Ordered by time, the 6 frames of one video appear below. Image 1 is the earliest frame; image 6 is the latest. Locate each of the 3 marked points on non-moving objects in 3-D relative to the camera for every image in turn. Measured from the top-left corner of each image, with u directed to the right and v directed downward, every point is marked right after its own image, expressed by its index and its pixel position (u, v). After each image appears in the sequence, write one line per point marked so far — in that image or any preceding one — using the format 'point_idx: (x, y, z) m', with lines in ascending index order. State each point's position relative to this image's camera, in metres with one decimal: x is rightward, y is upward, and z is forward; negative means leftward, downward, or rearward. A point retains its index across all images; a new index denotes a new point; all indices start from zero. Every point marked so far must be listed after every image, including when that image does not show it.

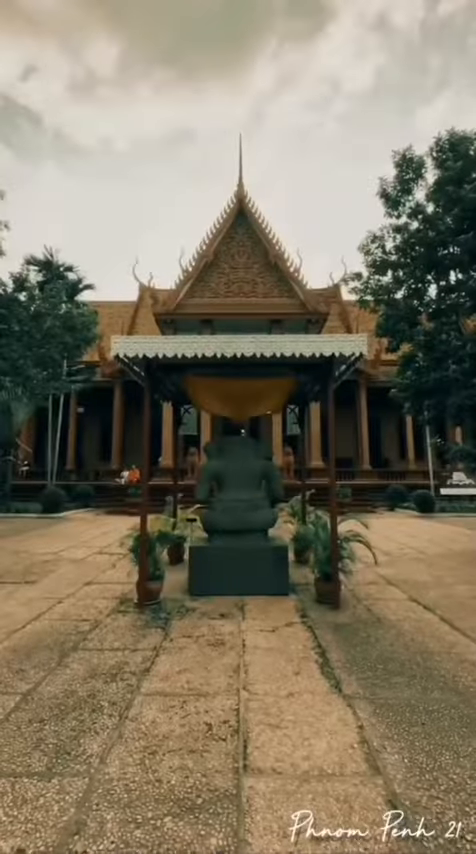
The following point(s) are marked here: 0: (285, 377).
0: (+0.6, +0.6, +6.5) m
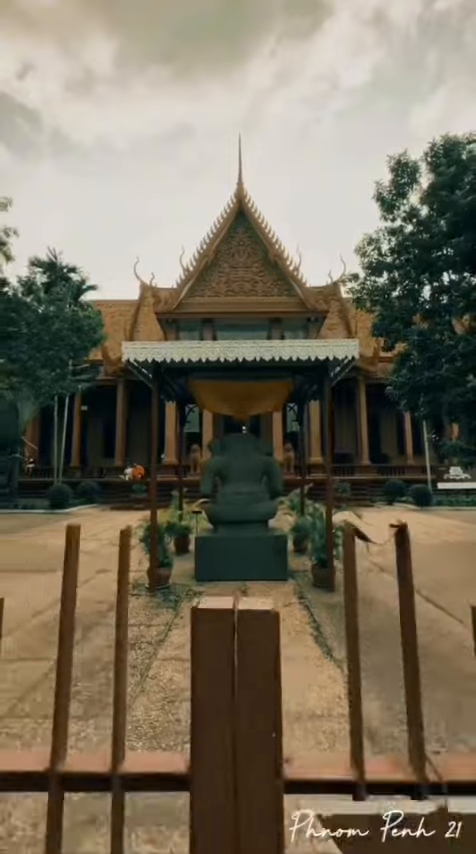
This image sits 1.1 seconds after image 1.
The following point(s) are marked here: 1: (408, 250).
0: (+0.6, +0.6, +7.0) m
1: (+3.8, +3.9, +11.9) m
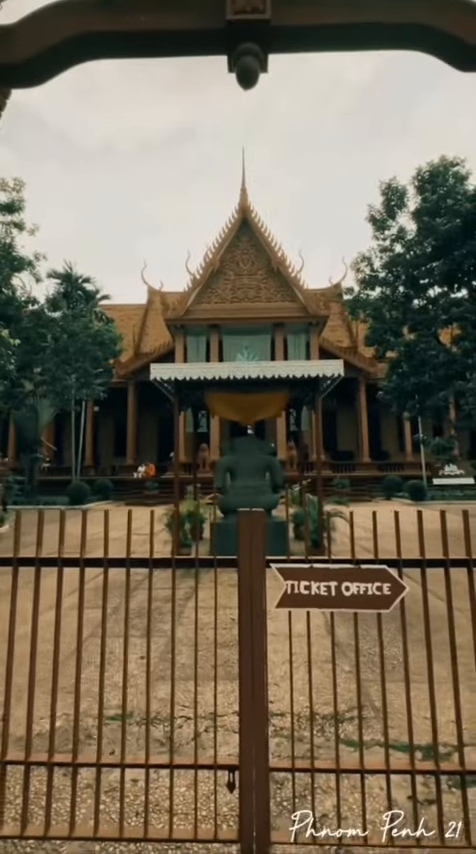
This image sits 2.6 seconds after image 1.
0: (+0.7, +0.6, +8.3) m
1: (+3.9, +3.9, +13.1) m
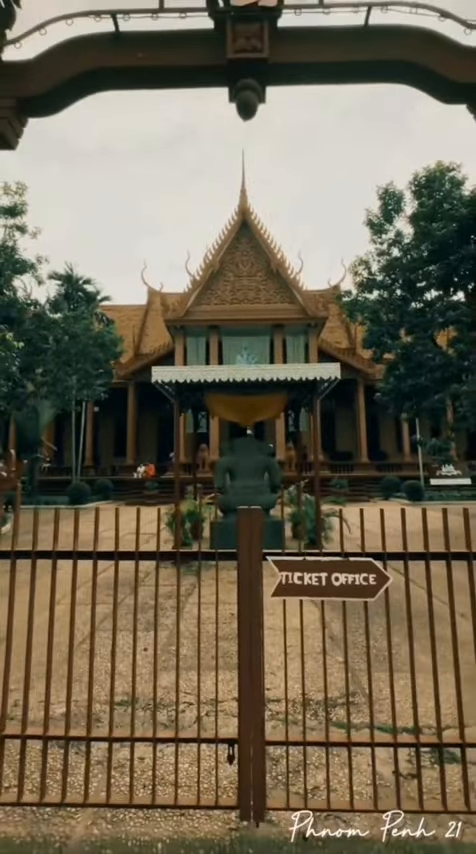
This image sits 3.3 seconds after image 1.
0: (+0.7, +0.5, +8.5) m
1: (+3.9, +3.8, +13.3) m
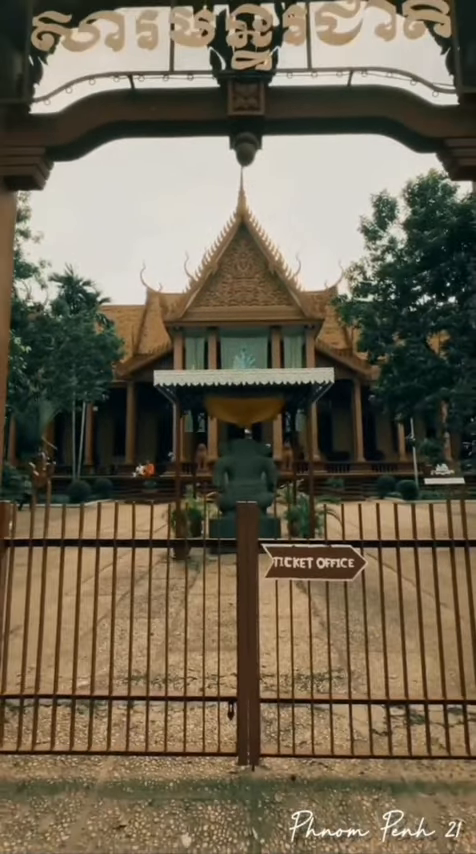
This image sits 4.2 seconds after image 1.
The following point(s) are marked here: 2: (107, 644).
0: (+0.6, +0.5, +8.8) m
1: (+3.8, +3.8, +13.7) m
2: (-1.1, -1.8, +4.6) m
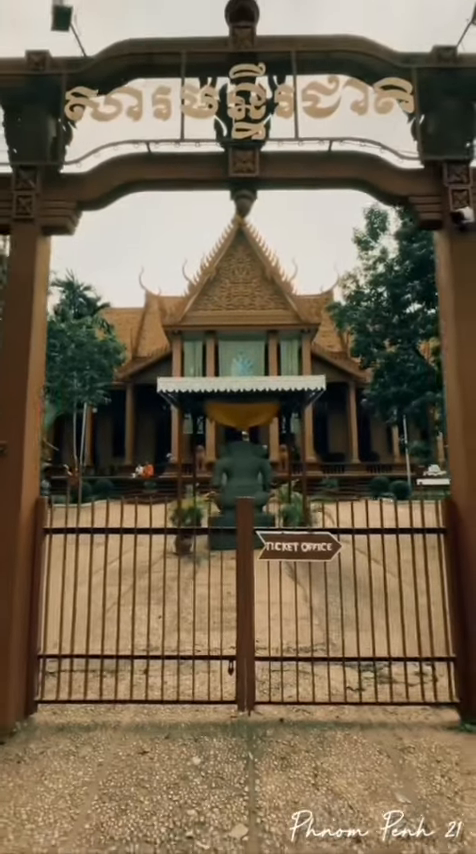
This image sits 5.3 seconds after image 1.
0: (+0.6, +0.5, +9.4) m
1: (+3.8, +3.7, +14.3) m
2: (-1.1, -1.9, +5.1) m
